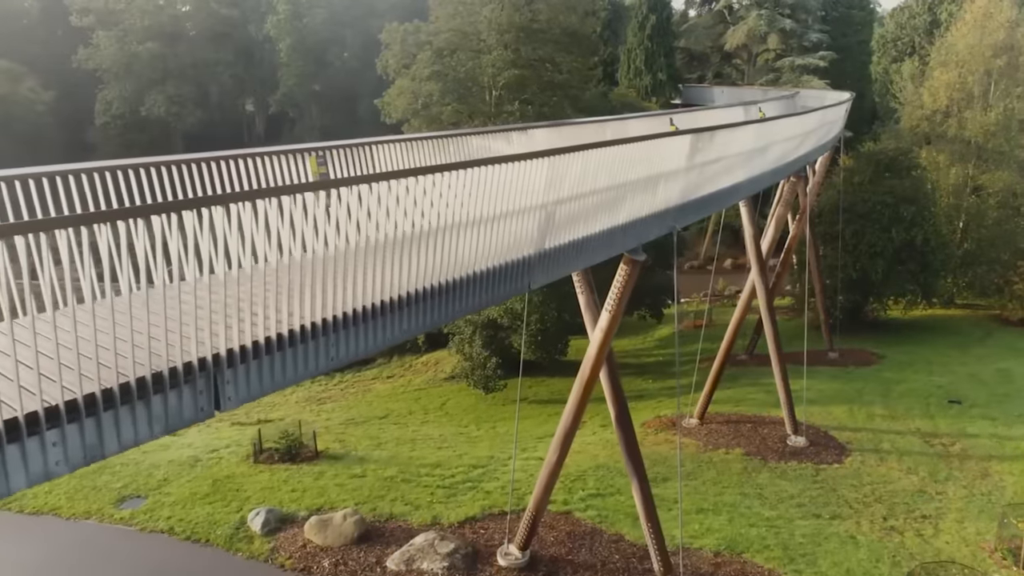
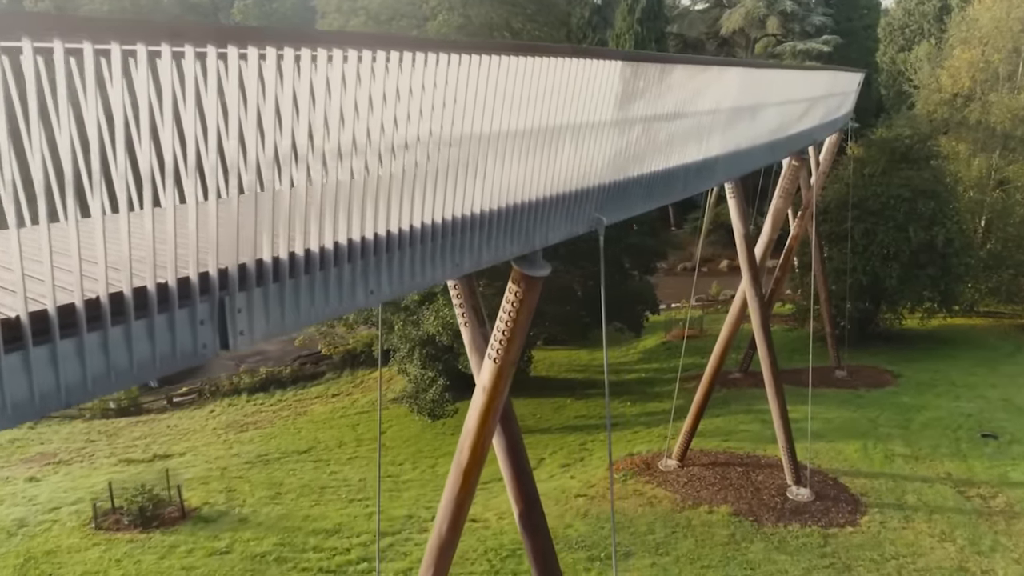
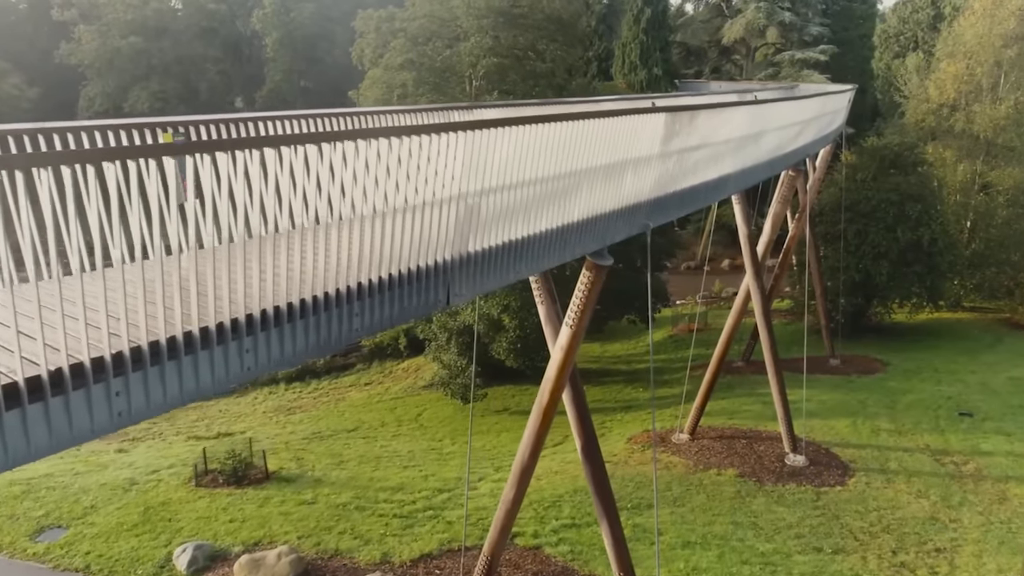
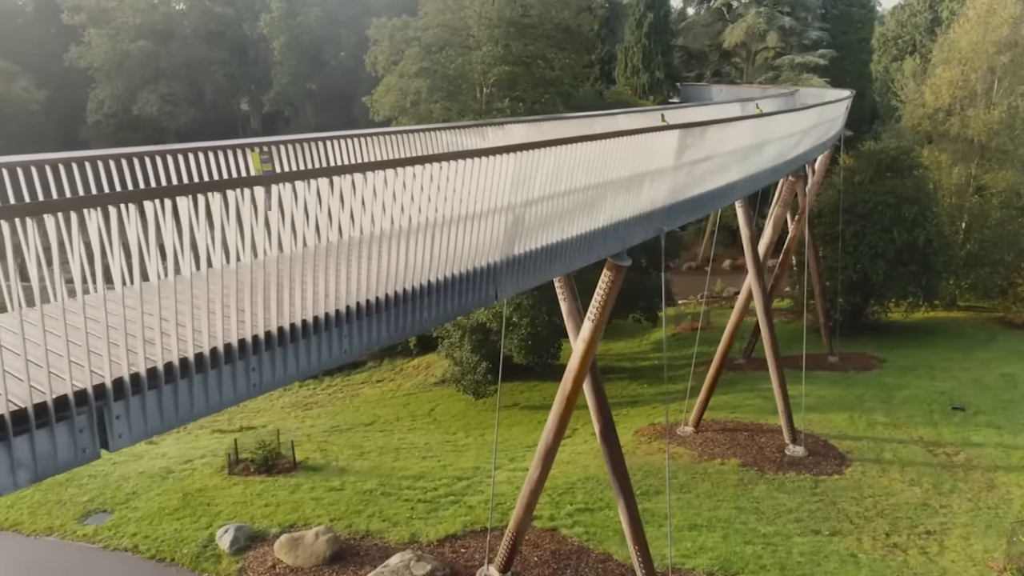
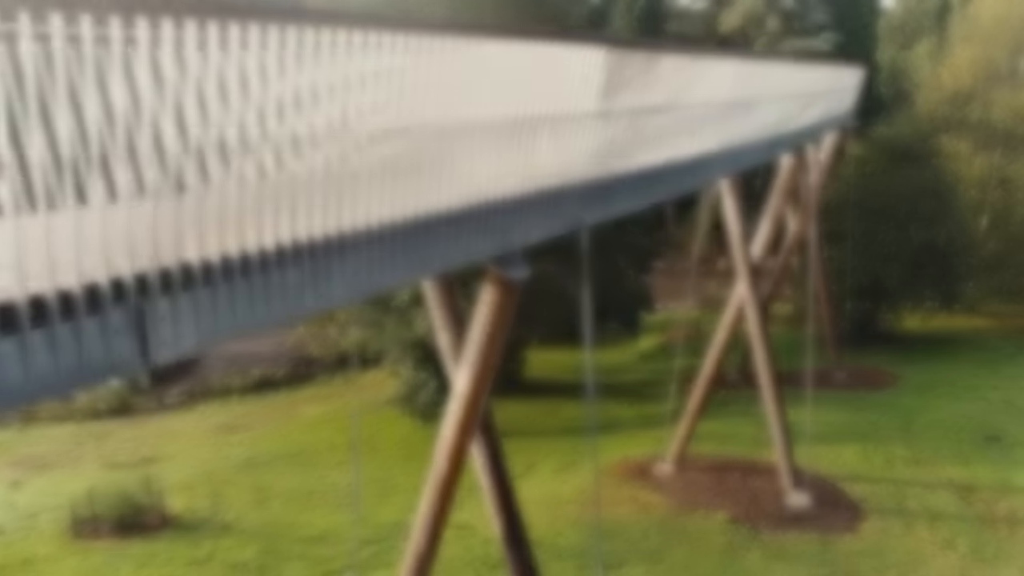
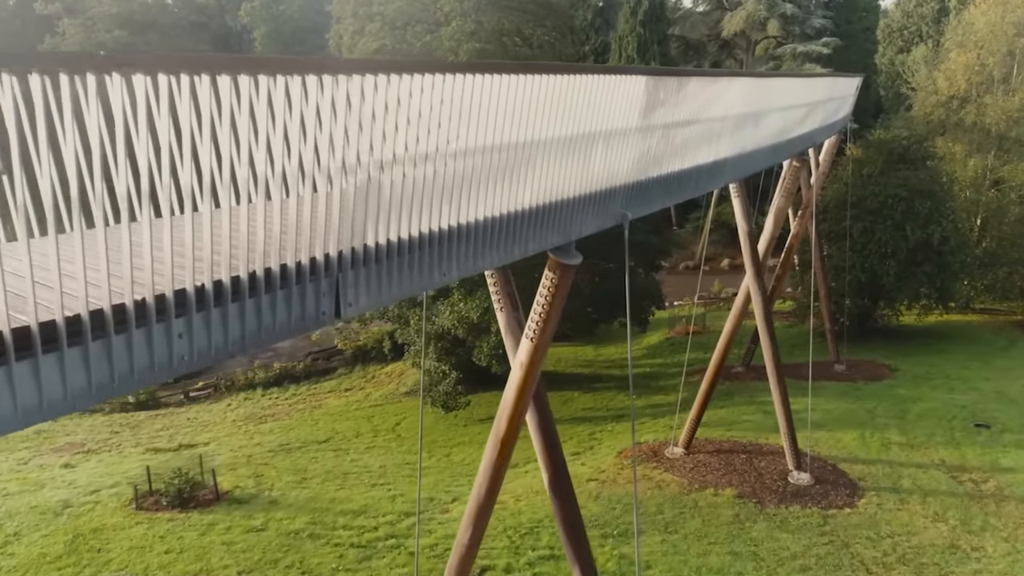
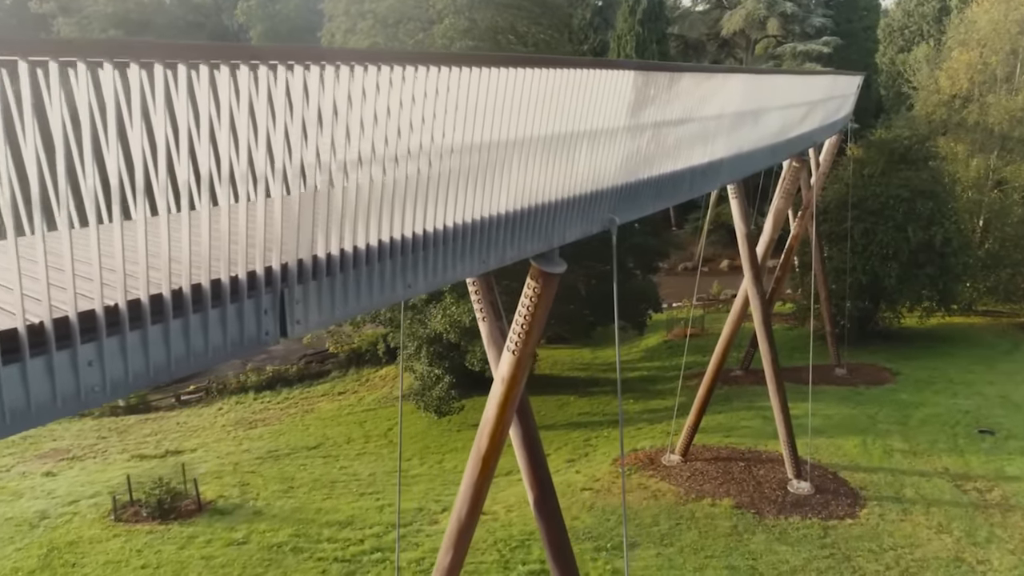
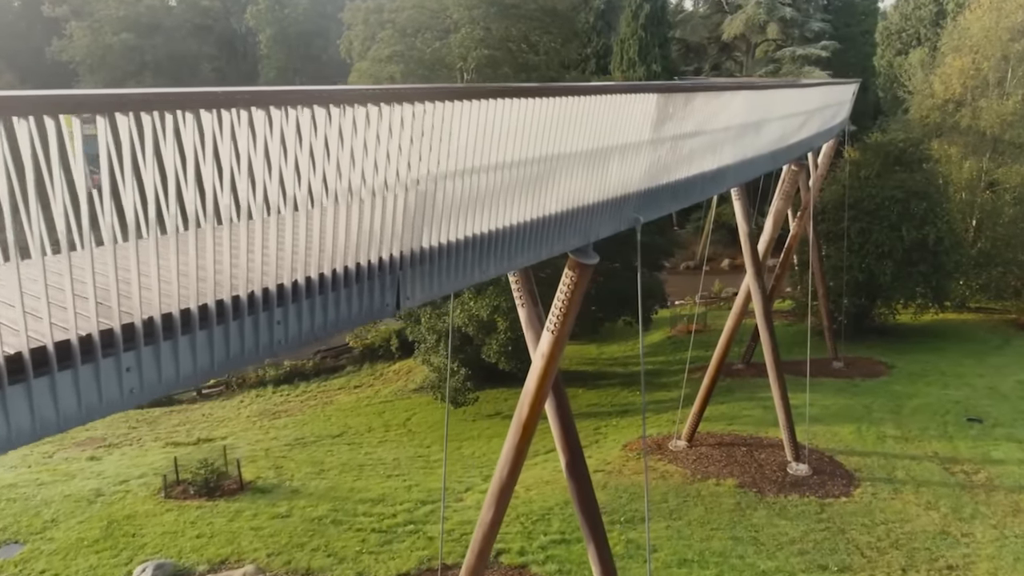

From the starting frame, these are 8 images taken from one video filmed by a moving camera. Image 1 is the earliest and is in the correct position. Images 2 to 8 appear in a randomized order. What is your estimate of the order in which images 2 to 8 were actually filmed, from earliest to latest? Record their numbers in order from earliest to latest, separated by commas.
4, 3, 8, 6, 7, 2, 5
